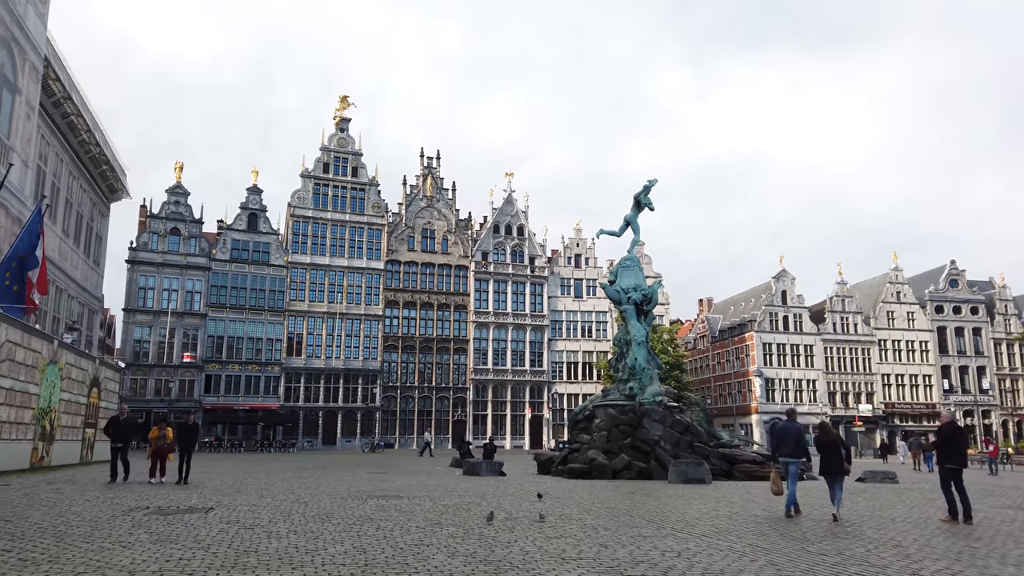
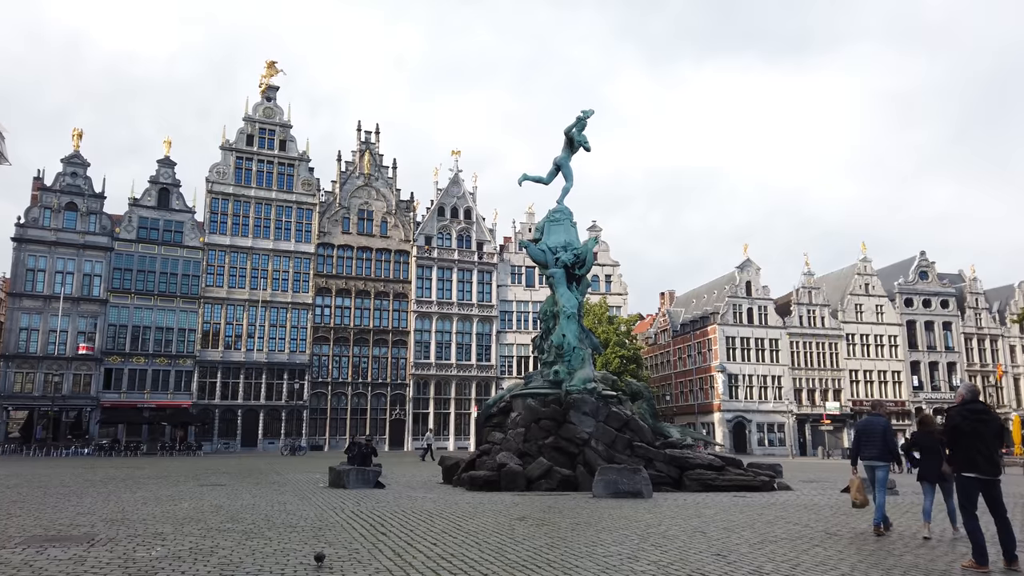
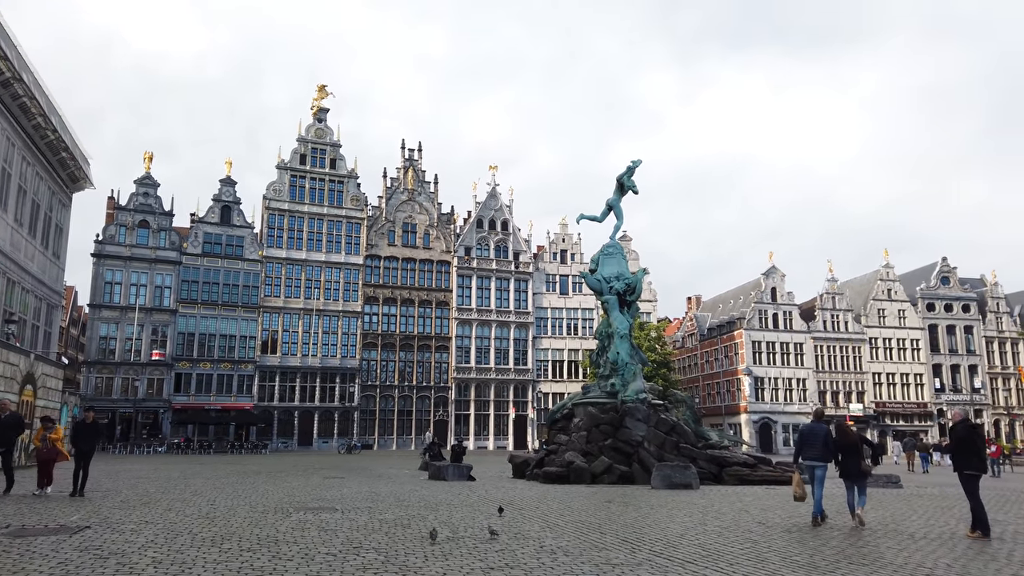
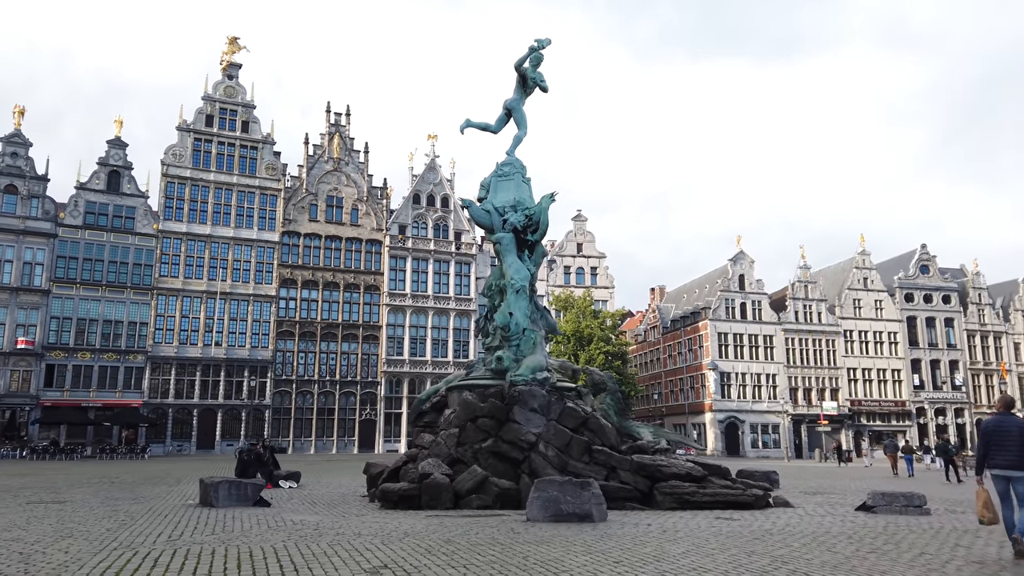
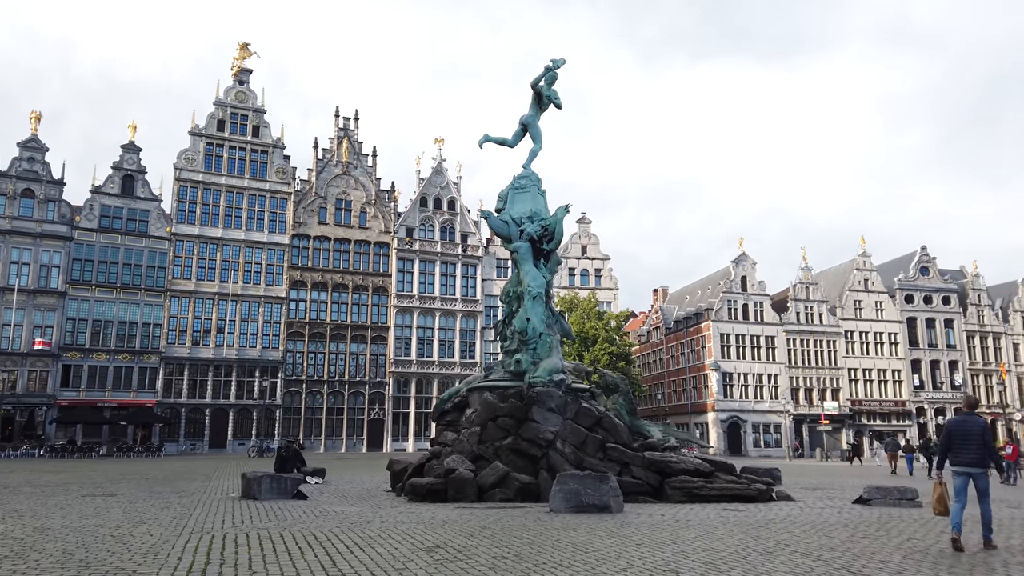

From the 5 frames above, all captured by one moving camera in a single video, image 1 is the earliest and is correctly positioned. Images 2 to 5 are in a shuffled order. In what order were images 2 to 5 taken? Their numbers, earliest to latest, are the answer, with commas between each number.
3, 2, 5, 4
